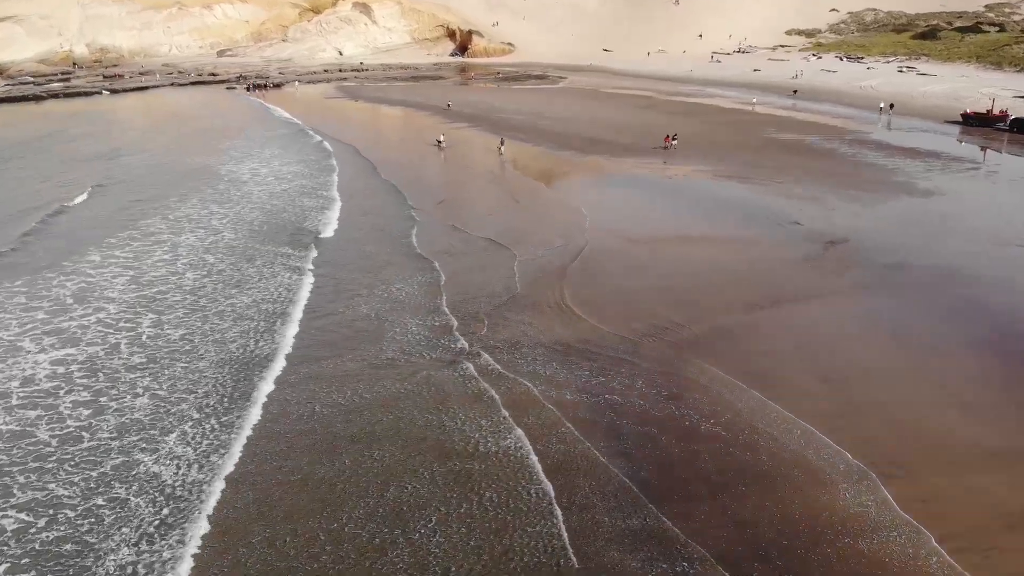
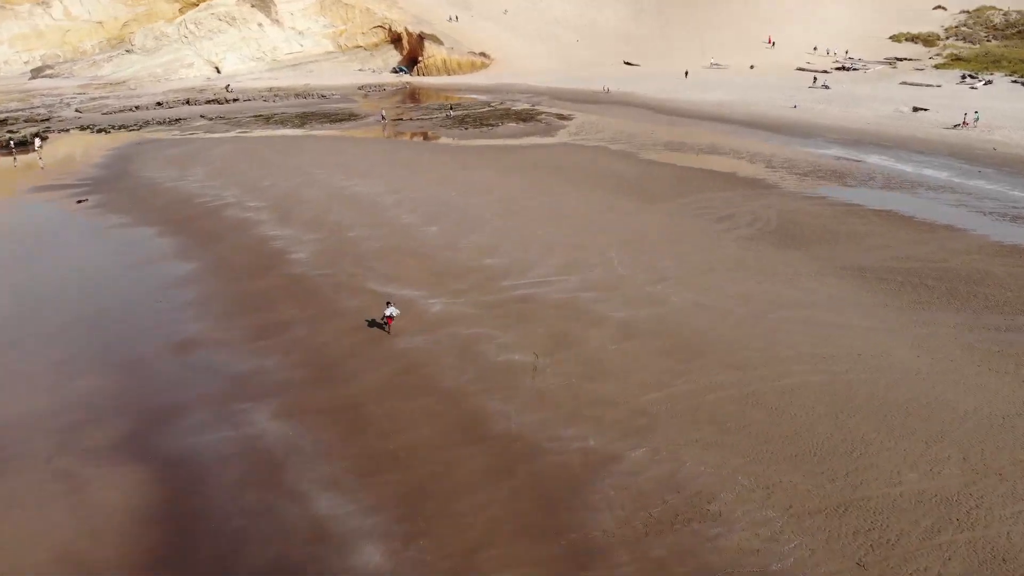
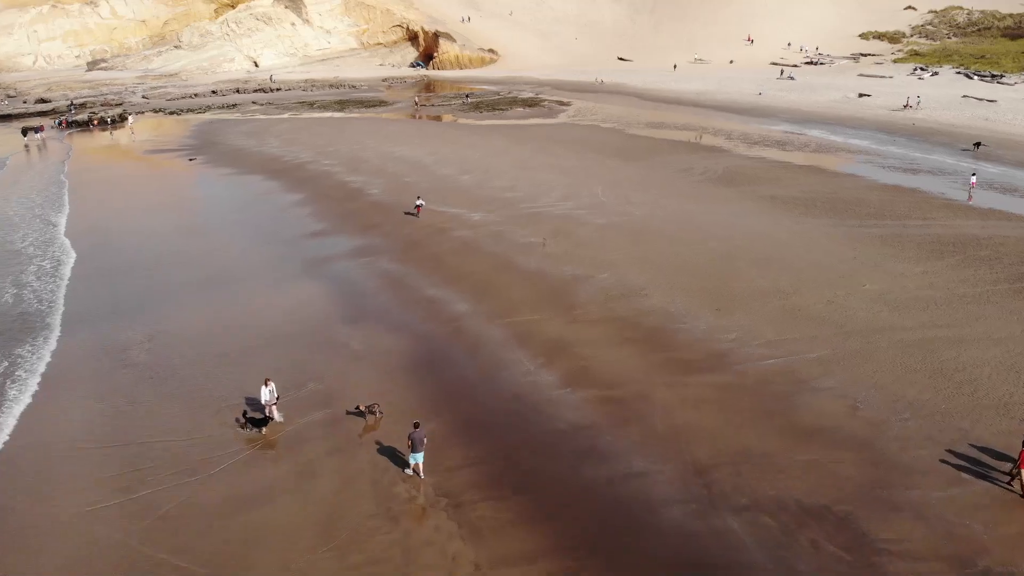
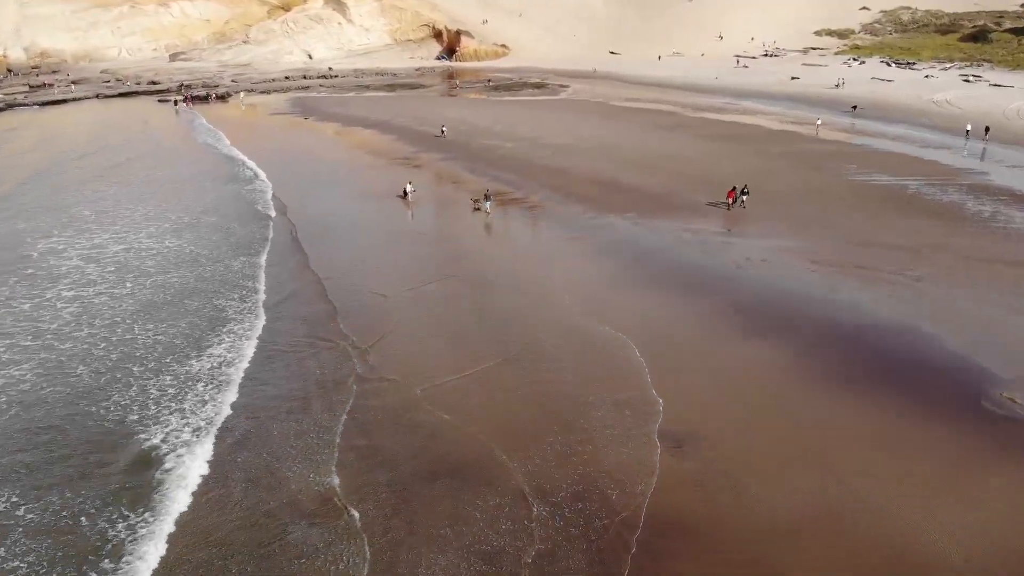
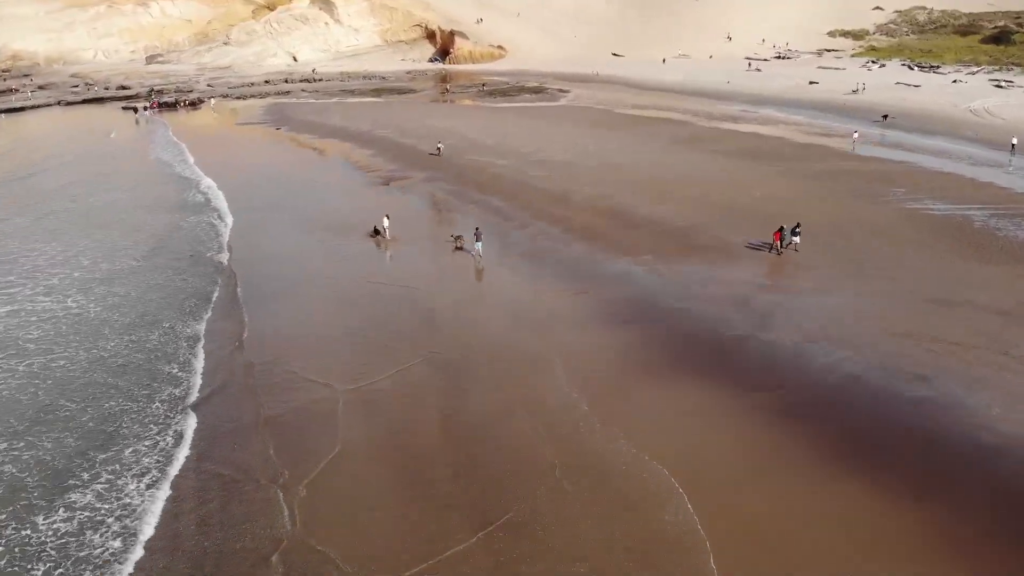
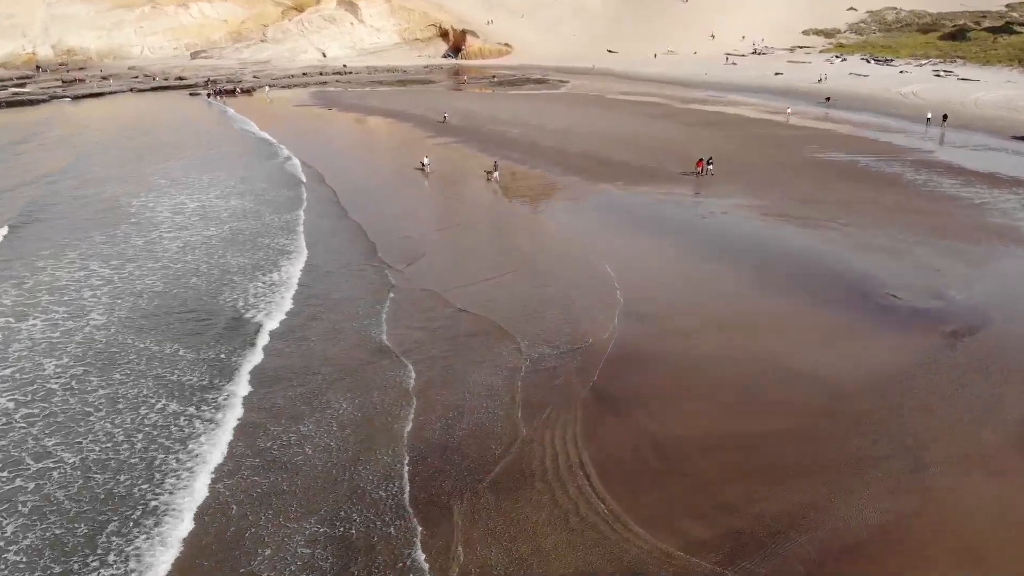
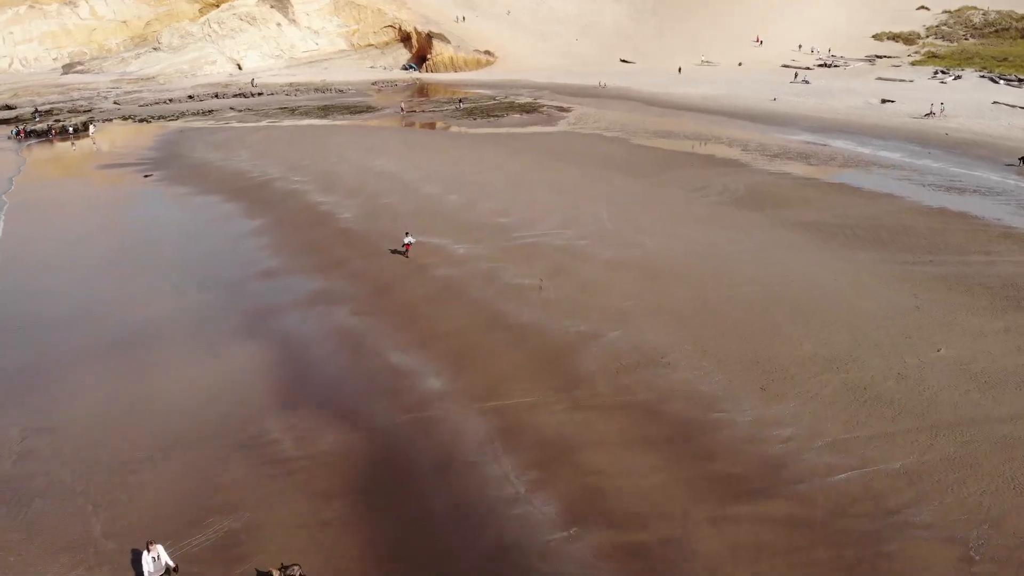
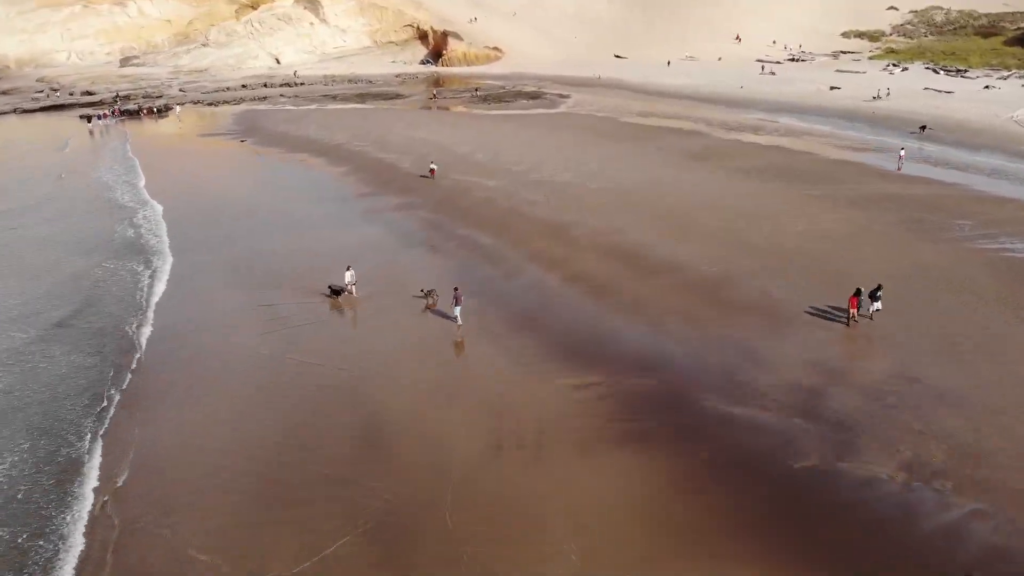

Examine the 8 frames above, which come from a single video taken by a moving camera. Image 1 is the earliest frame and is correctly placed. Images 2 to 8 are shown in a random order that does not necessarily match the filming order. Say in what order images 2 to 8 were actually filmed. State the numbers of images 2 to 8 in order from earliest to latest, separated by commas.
6, 4, 5, 8, 3, 7, 2
